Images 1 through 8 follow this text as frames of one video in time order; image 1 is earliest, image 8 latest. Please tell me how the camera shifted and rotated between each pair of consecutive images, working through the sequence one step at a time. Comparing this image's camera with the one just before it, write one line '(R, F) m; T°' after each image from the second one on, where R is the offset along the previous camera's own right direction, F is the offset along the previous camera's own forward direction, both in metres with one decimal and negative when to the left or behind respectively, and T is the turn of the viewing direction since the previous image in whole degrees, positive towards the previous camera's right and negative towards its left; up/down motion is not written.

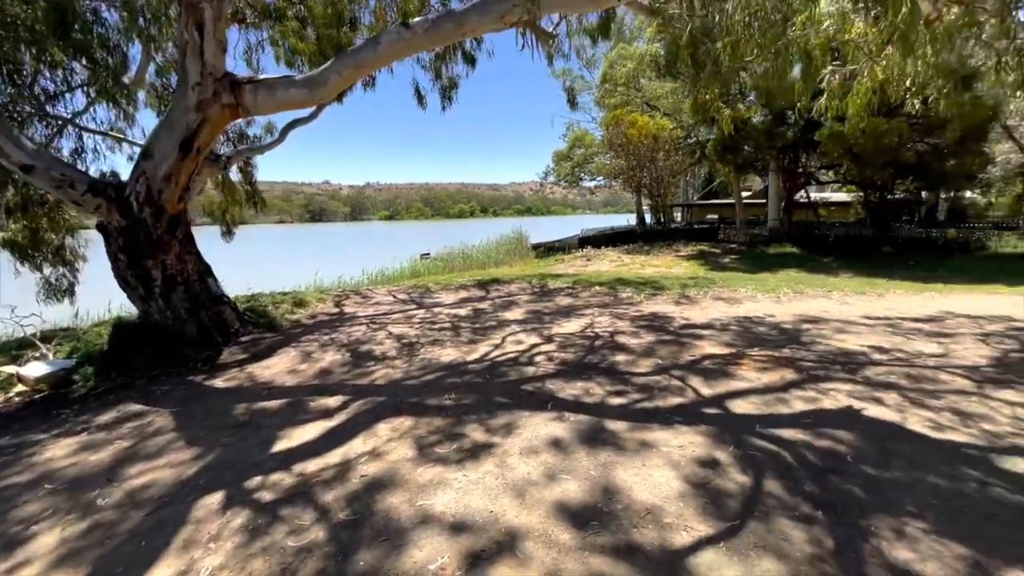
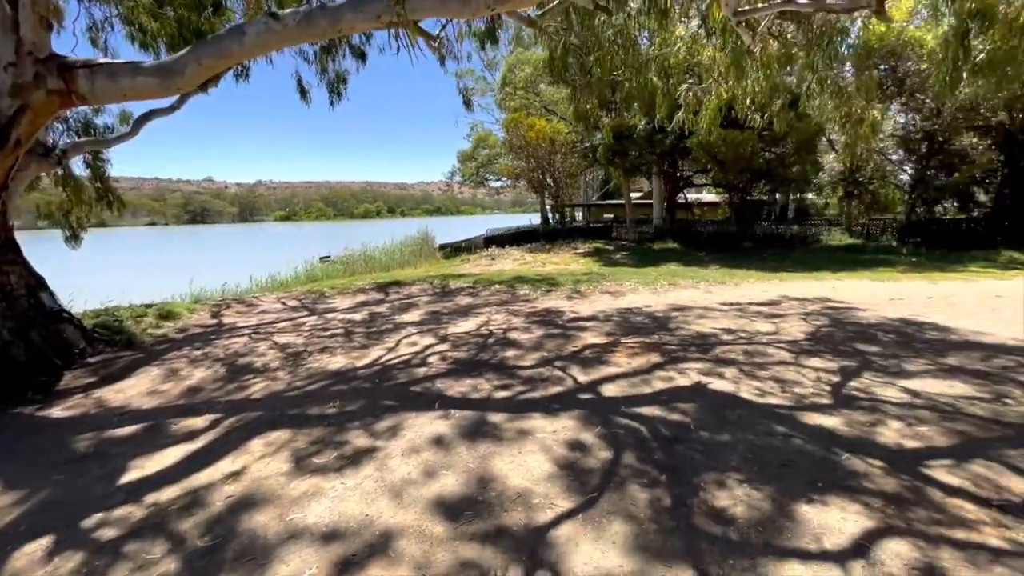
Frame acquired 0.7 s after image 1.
(+0.3, -0.1) m; +11°
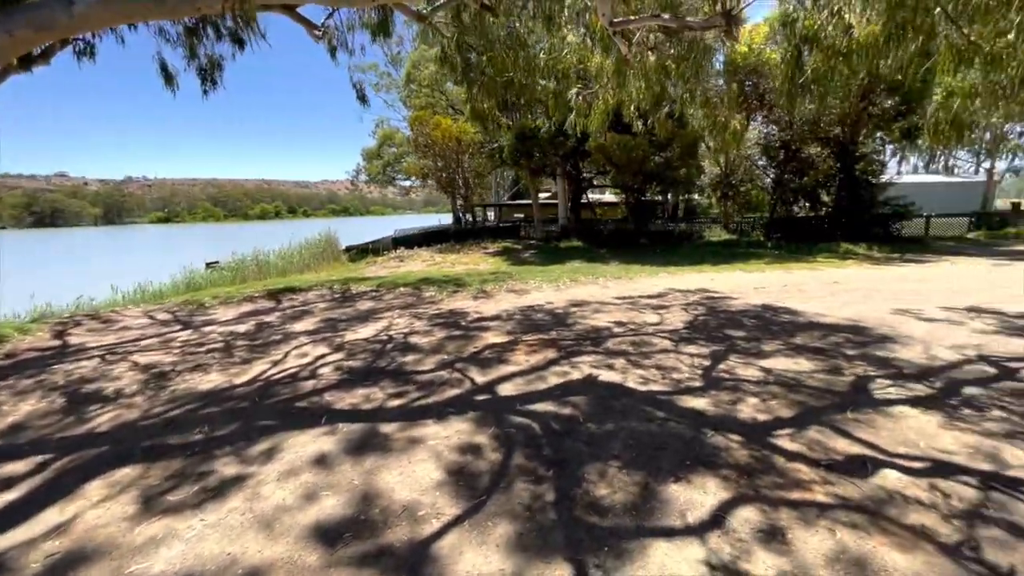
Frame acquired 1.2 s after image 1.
(+0.2, 0.0) m; +11°
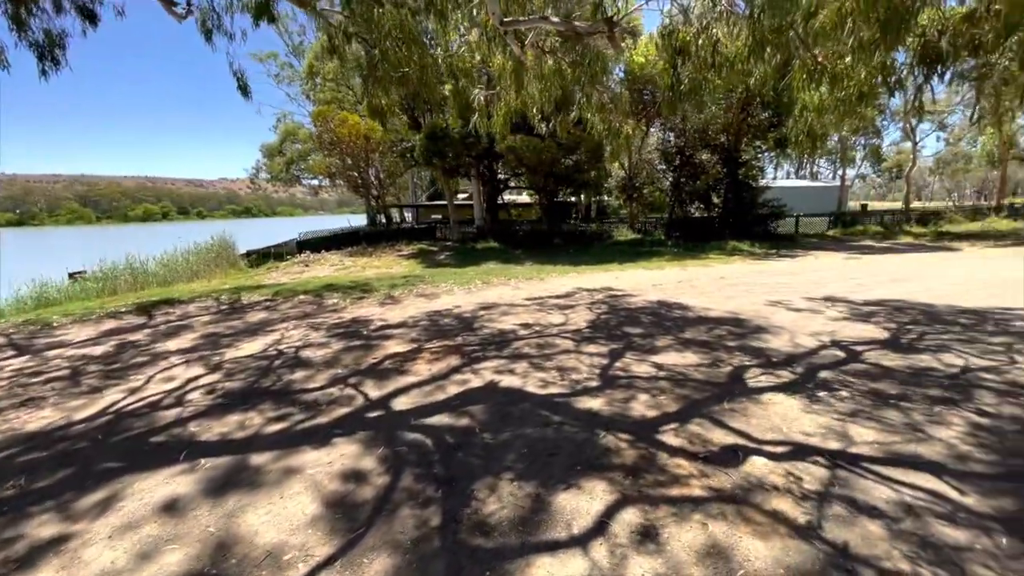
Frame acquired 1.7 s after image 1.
(+0.3, +0.1) m; +10°
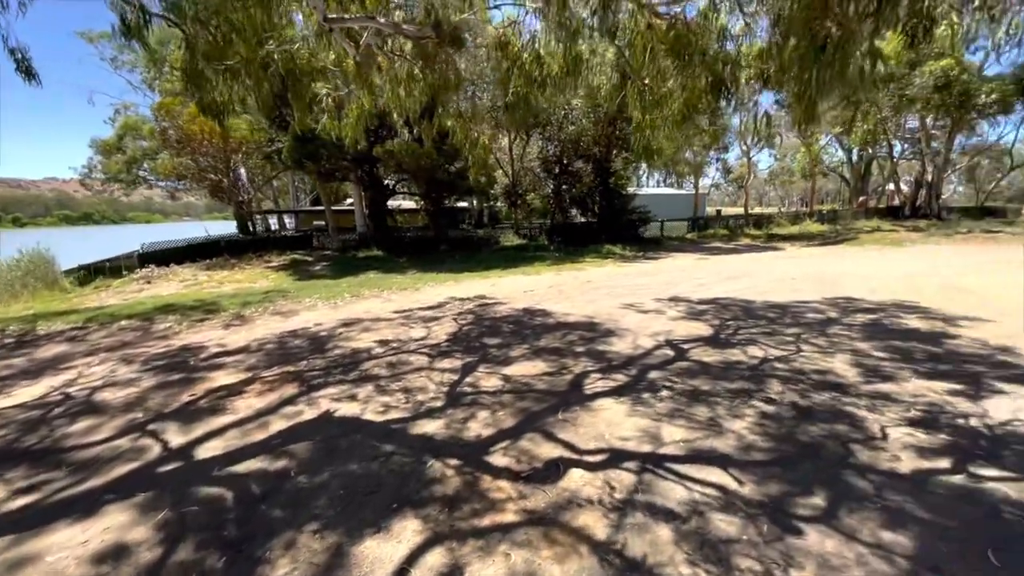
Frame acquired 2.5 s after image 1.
(+0.6, +0.1) m; +13°
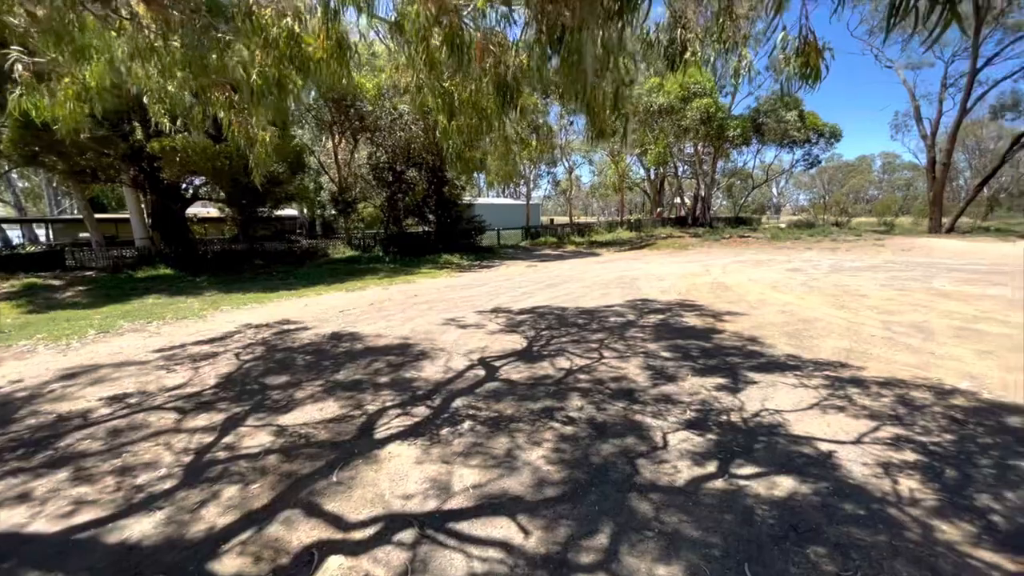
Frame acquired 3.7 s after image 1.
(+0.6, +0.5) m; +19°
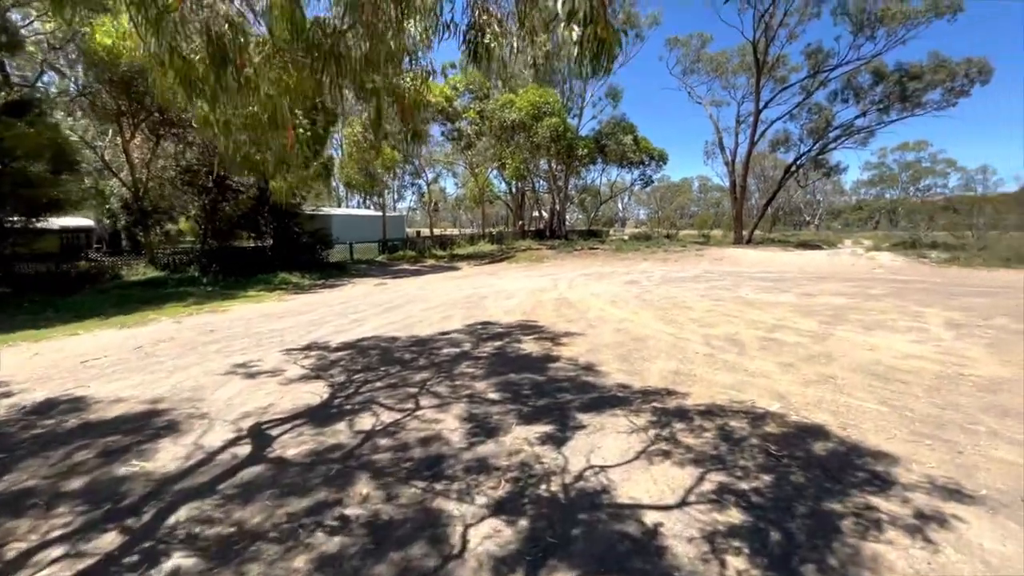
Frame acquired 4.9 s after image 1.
(+0.7, +0.8) m; +16°
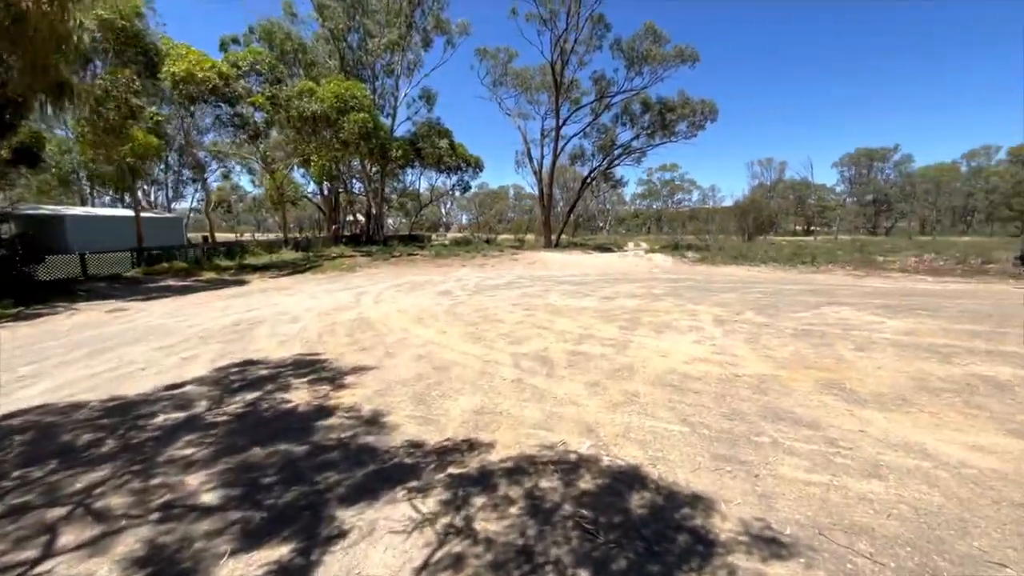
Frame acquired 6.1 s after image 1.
(+0.6, +1.0) m; +22°
